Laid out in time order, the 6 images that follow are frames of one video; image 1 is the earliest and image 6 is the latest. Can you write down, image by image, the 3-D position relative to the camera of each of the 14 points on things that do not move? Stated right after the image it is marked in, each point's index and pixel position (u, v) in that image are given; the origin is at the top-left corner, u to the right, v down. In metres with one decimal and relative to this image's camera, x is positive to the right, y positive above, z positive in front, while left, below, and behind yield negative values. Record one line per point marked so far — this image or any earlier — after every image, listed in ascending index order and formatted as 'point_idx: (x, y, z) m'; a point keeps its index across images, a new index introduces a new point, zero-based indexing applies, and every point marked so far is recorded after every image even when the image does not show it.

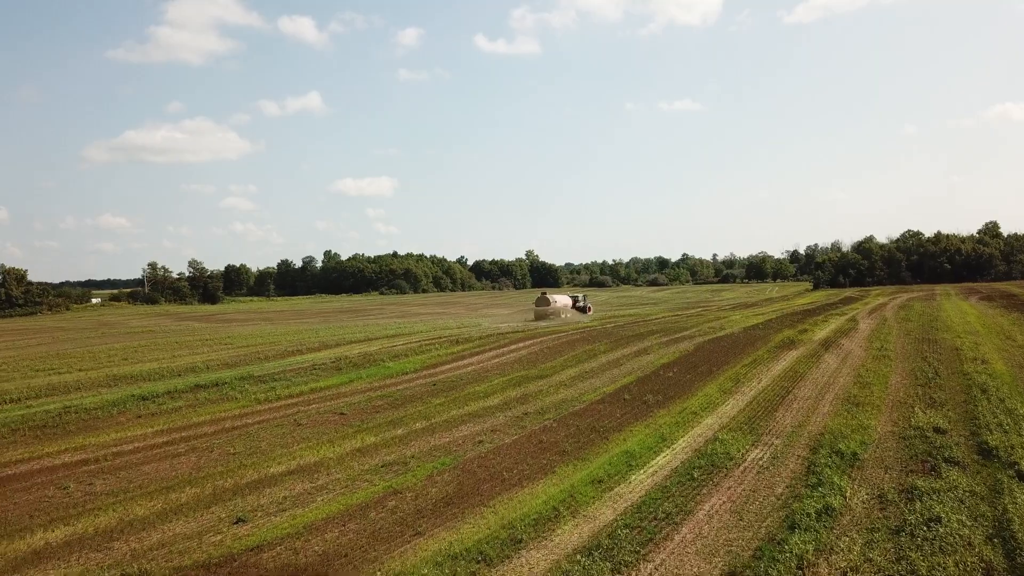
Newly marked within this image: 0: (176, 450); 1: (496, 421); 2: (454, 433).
0: (-7.7, -3.7, +13.5) m
1: (-0.4, -3.3, +14.7) m
2: (-1.4, -3.4, +14.0) m
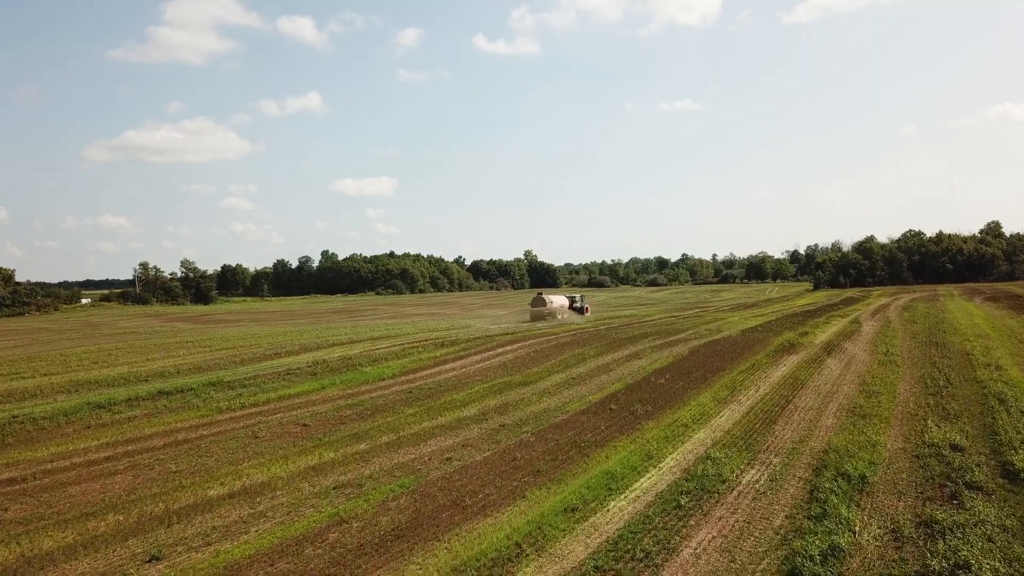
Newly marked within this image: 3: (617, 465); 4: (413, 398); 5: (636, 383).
0: (-8.3, -3.7, +12.3) m
1: (-1.0, -3.3, +13.5) m
2: (-1.9, -3.4, +12.7) m
3: (+1.9, -3.2, +10.8) m
4: (-2.9, -3.2, +17.3) m
5: (+3.7, -2.8, +17.6) m
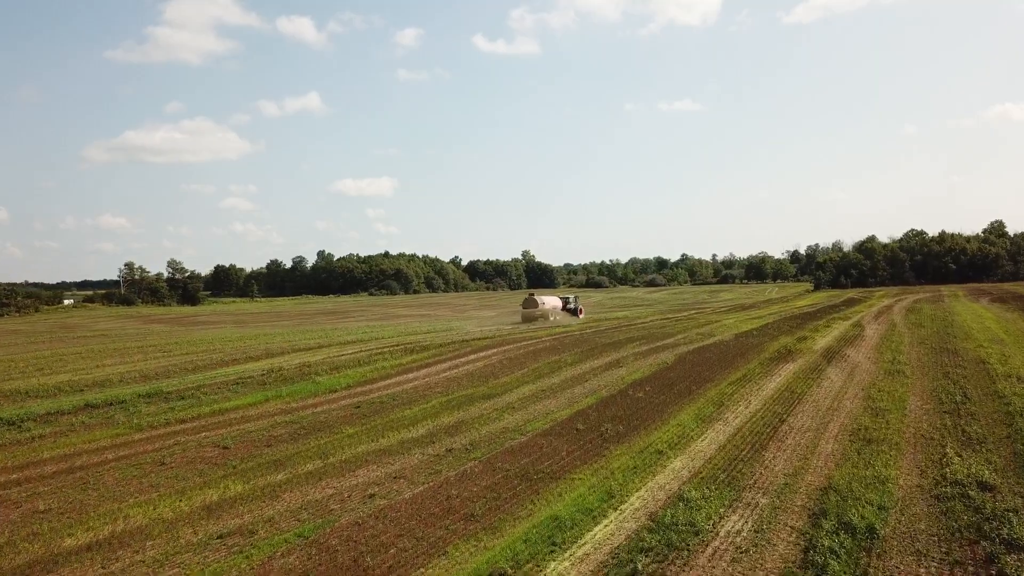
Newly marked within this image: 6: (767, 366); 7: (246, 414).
0: (-9.3, -3.8, +10.3) m
1: (-2.1, -3.4, +11.5) m
2: (-3.0, -3.5, +10.8) m
3: (+0.8, -3.3, +8.8) m
4: (-4.0, -3.3, +15.3) m
5: (+2.6, -2.9, +15.6) m
6: (+8.2, -2.5, +19.0) m
7: (-7.3, -3.4, +16.2) m
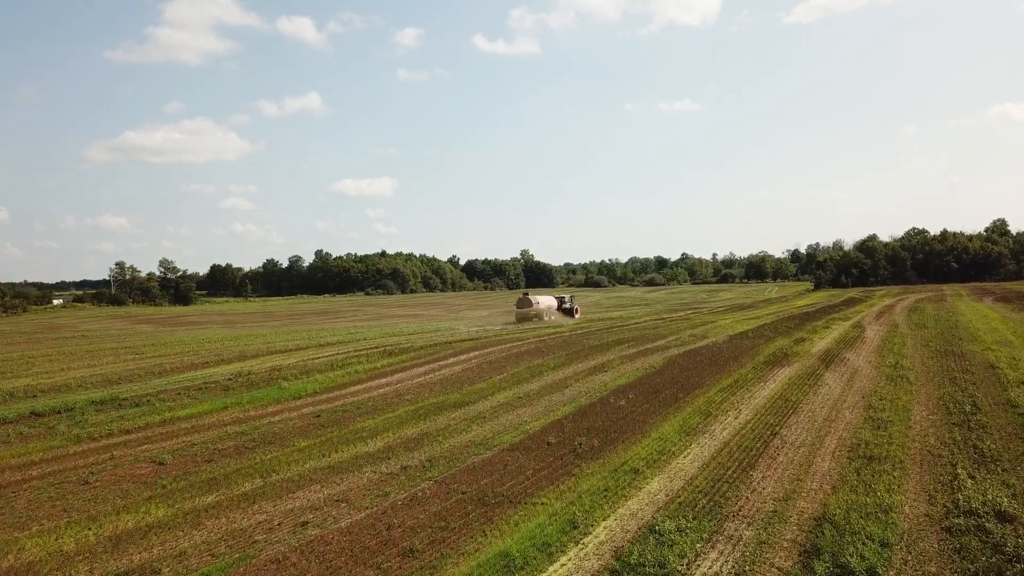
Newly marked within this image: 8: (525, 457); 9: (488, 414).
0: (-10.0, -3.8, +9.2) m
1: (-2.8, -3.4, +10.3) m
2: (-3.7, -3.5, +9.6) m
3: (+0.1, -3.3, +7.7) m
4: (-4.7, -3.3, +14.1) m
5: (+1.9, -2.9, +14.4) m
6: (+7.5, -2.5, +17.8) m
7: (-8.0, -3.4, +15.0) m
8: (+0.2, -3.2, +11.1) m
9: (-0.6, -3.0, +14.4) m
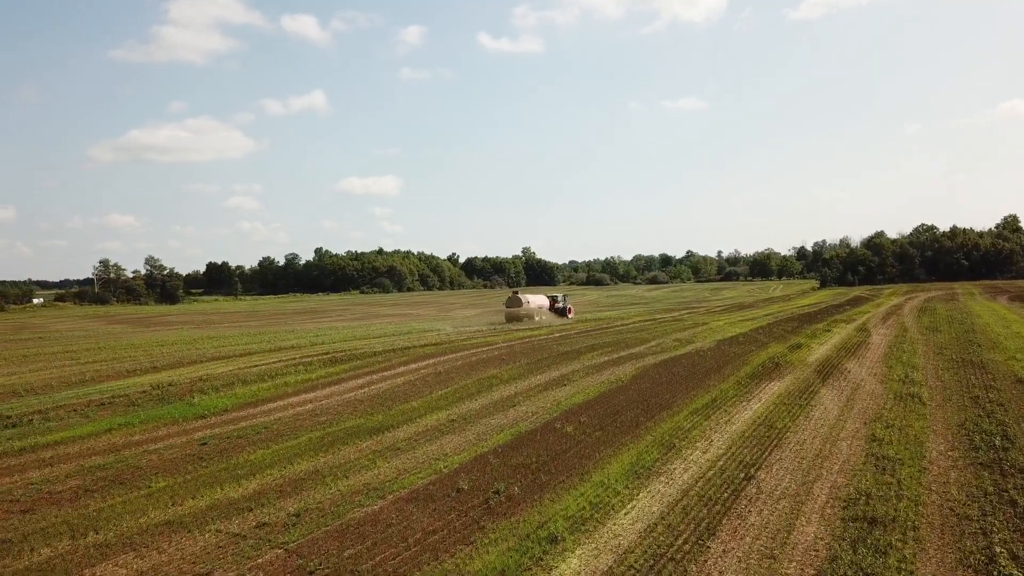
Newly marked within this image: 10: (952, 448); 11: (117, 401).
0: (-11.6, -3.8, +6.7) m
1: (-4.3, -3.4, +7.8) m
2: (-5.3, -3.5, +7.0) m
3: (-1.4, -3.3, +5.1) m
4: (-6.2, -3.3, +11.6) m
5: (+0.4, -2.9, +11.8) m
6: (+6.0, -2.5, +15.1) m
7: (-9.5, -3.5, +12.5) m
8: (-1.3, -3.2, +8.5) m
9: (-2.1, -3.1, +11.8) m
10: (+7.5, -2.6, +10.1) m
11: (-11.4, -3.3, +17.4) m
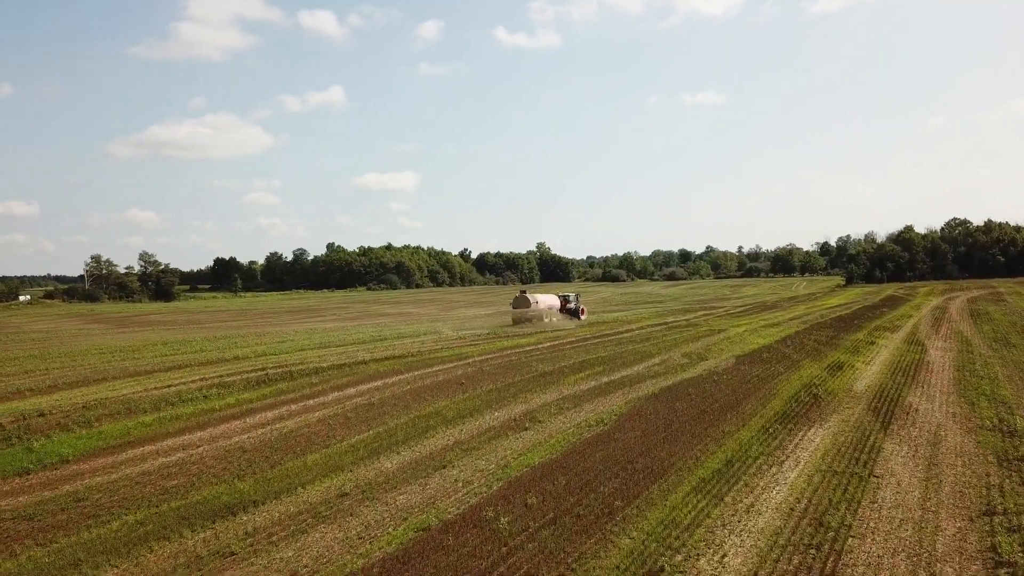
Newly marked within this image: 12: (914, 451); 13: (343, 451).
0: (-13.0, -4.0, +2.9) m
1: (-5.7, -3.6, +3.8) m
2: (-6.7, -3.7, +3.1) m
3: (-2.9, -3.6, +1.0) m
4: (-7.4, -3.5, +7.7) m
5: (-0.9, -3.1, +7.6) m
6: (+4.8, -2.7, +10.8) m
7: (-10.7, -3.6, +8.7) m
8: (-2.7, -3.4, +4.4) m
9: (-3.4, -3.3, +7.7) m
10: (+6.2, -2.9, +5.7) m
11: (-12.5, -3.4, +13.6) m
12: (+6.8, -2.7, +10.0) m
13: (-3.1, -3.0, +11.1) m
